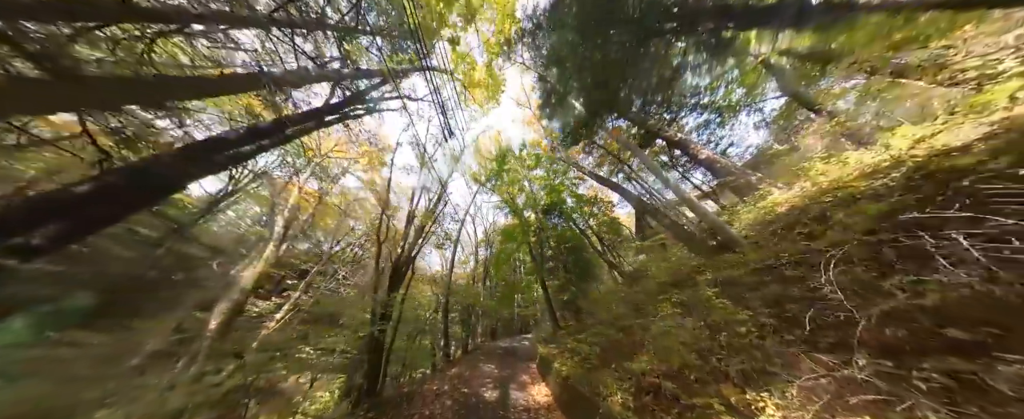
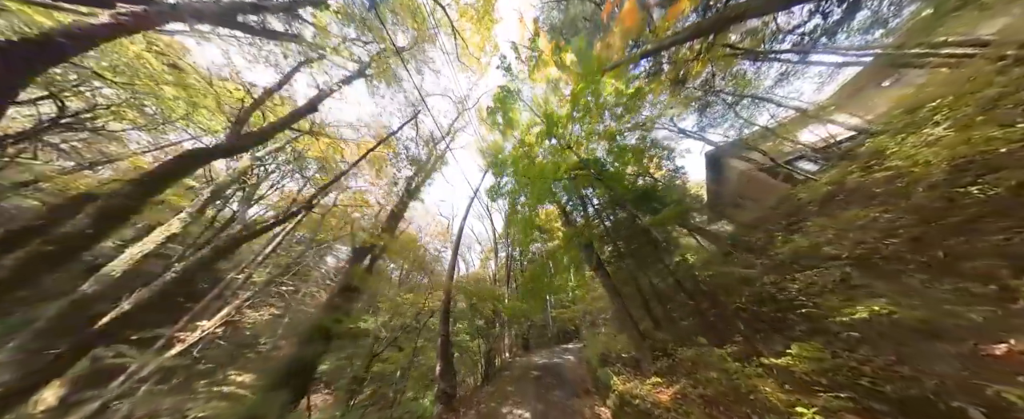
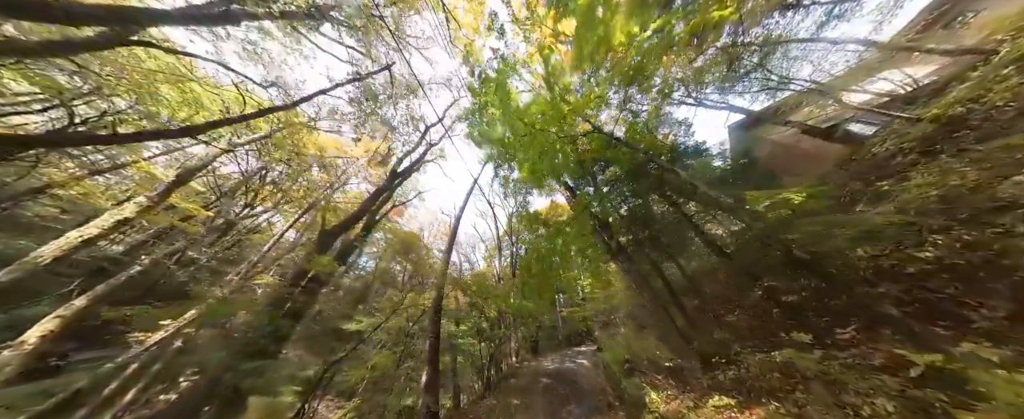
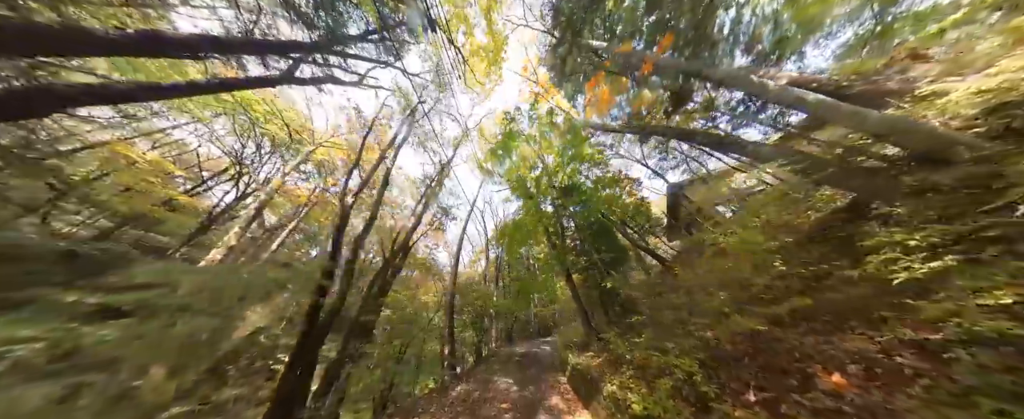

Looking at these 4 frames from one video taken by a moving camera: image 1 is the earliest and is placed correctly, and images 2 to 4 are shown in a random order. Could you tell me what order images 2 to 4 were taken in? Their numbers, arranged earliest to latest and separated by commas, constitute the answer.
4, 2, 3
